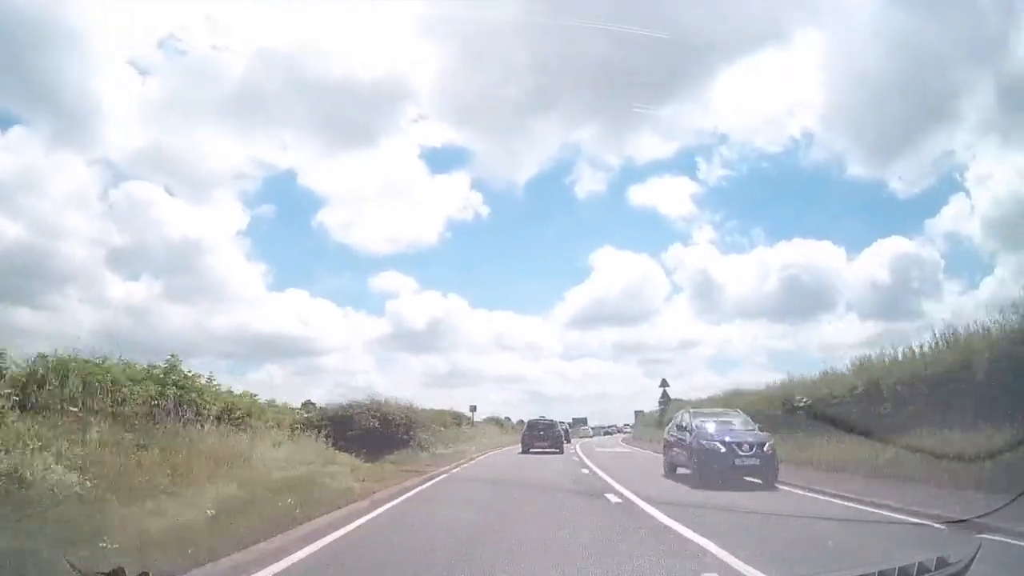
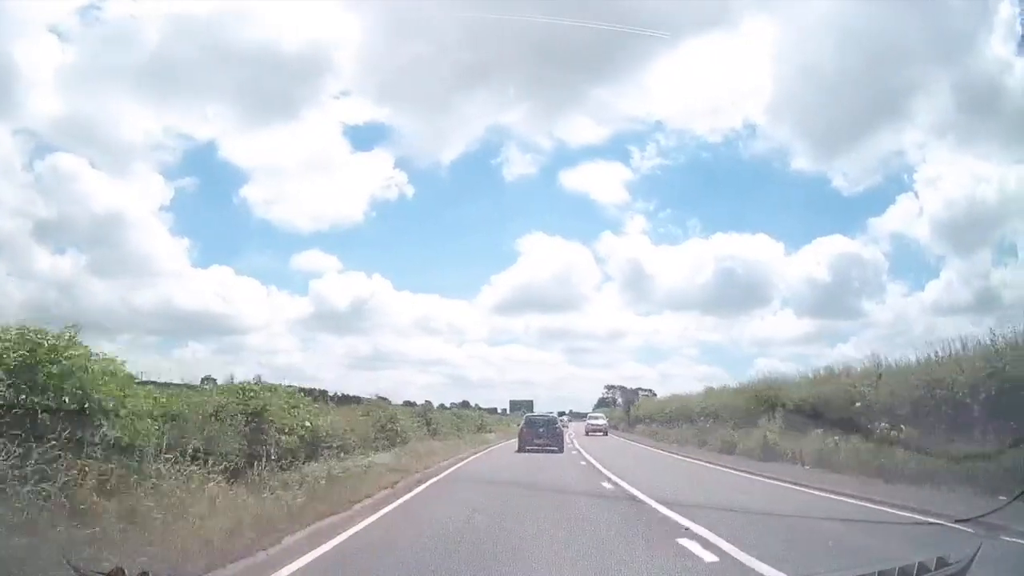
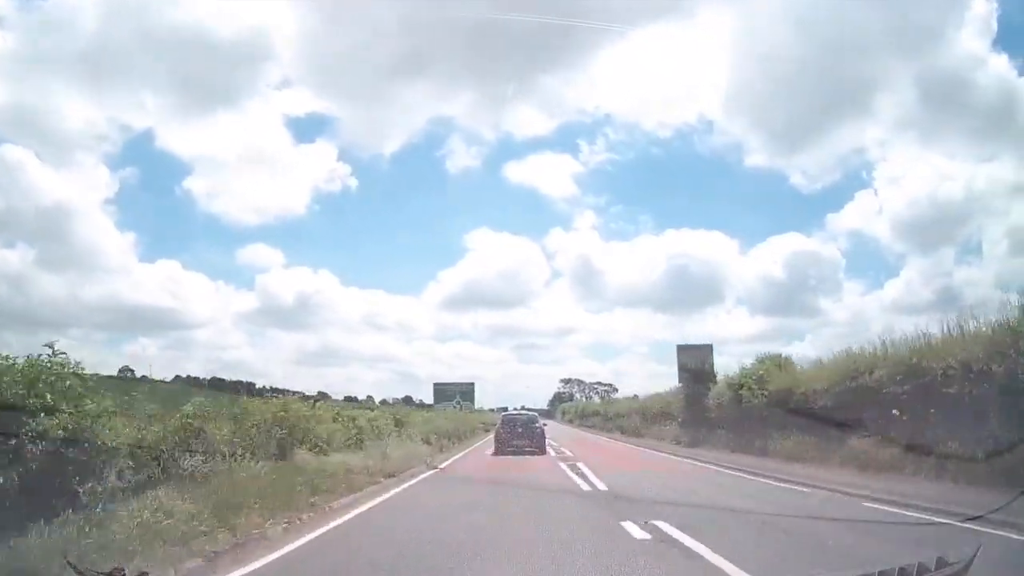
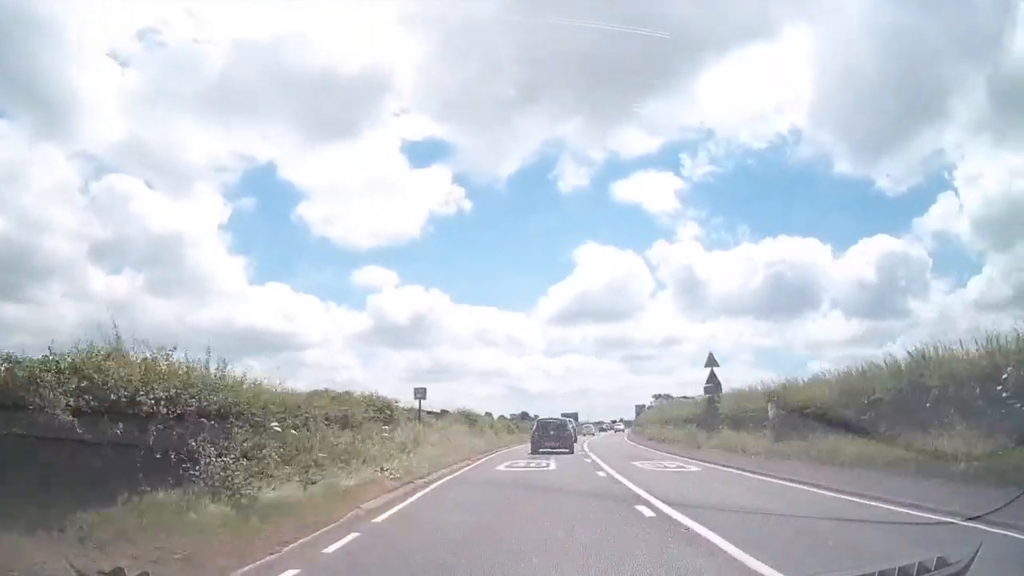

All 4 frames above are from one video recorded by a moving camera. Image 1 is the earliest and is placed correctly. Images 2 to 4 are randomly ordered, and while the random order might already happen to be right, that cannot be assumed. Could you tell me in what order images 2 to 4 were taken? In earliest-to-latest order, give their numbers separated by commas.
4, 2, 3
